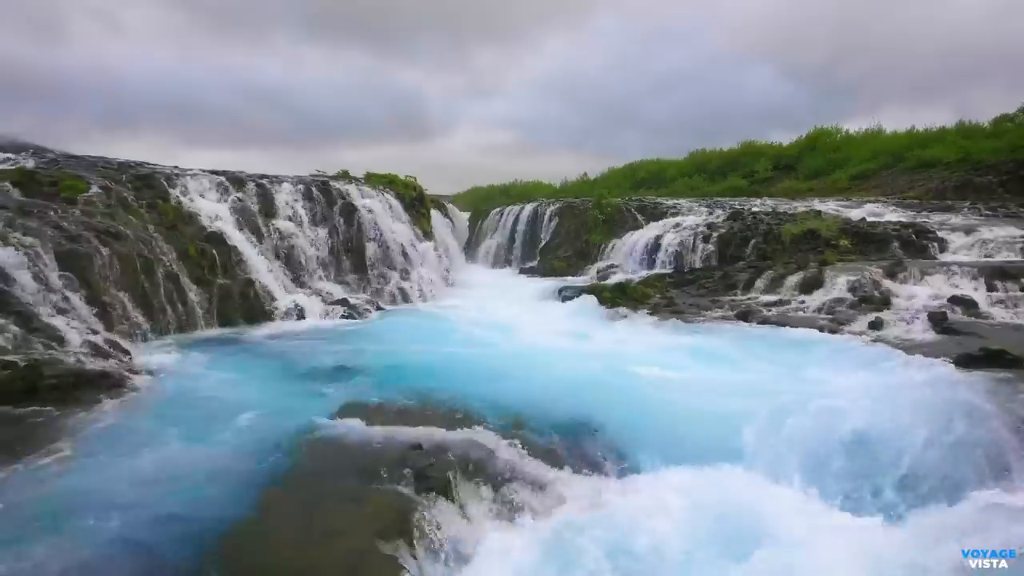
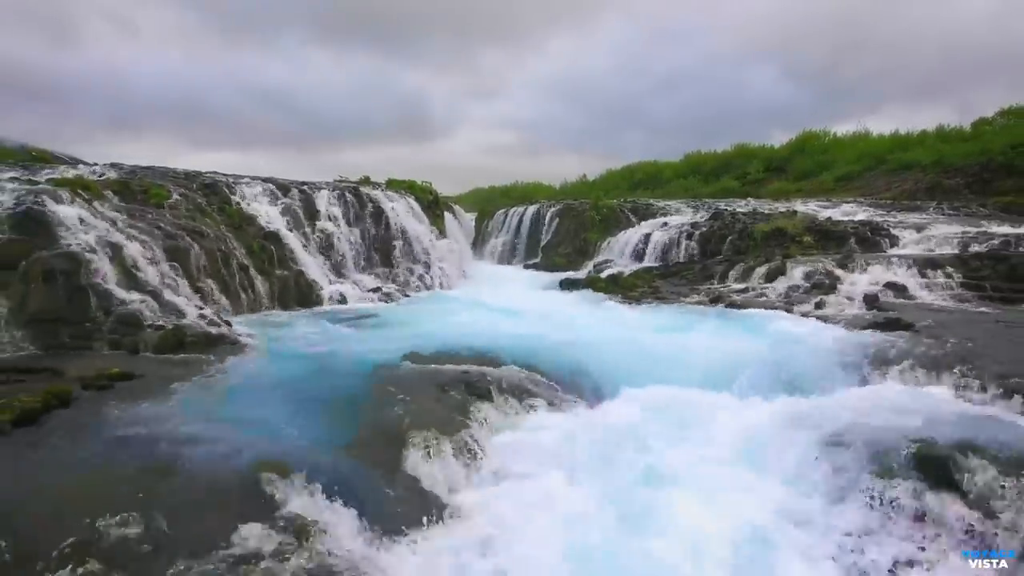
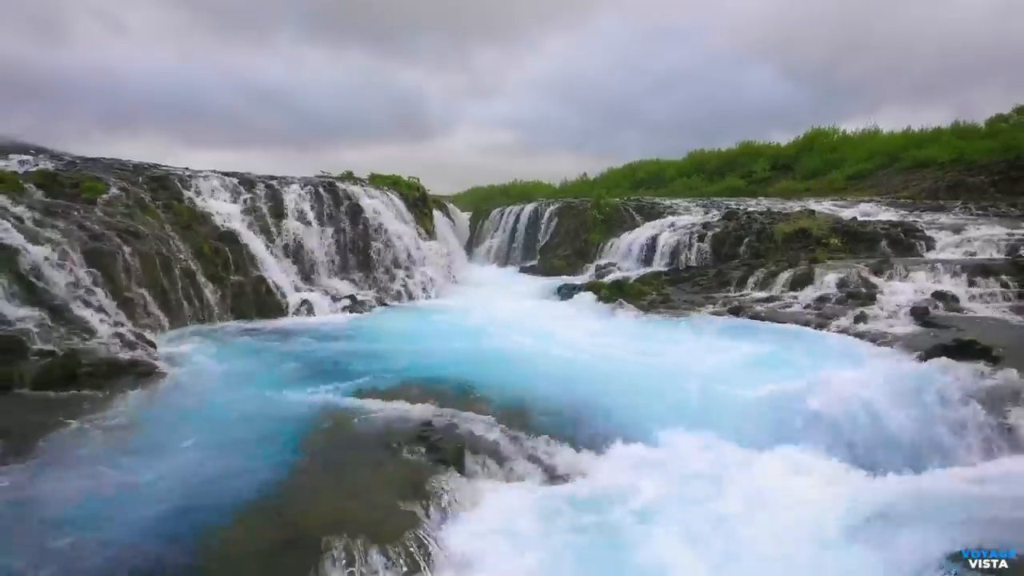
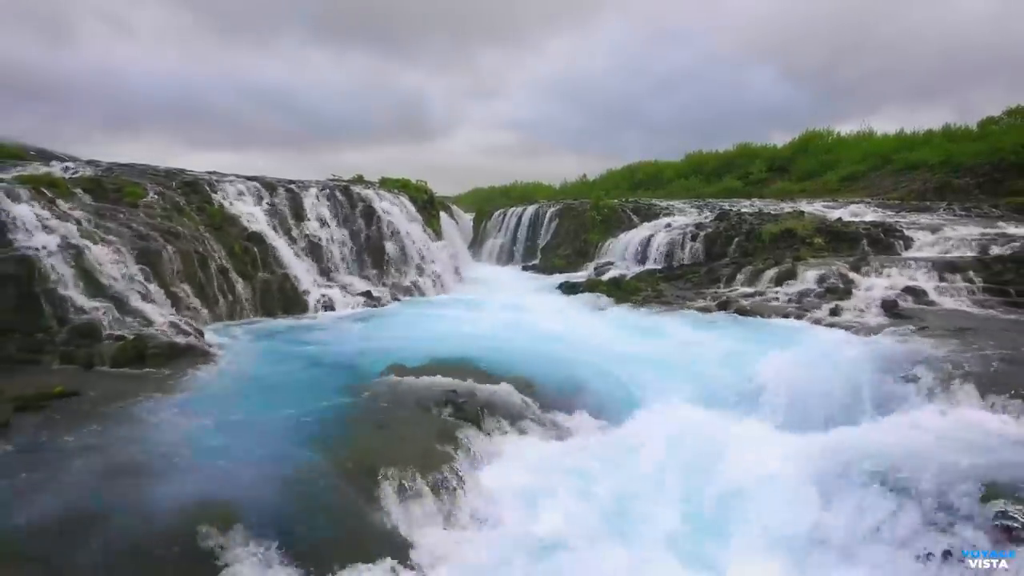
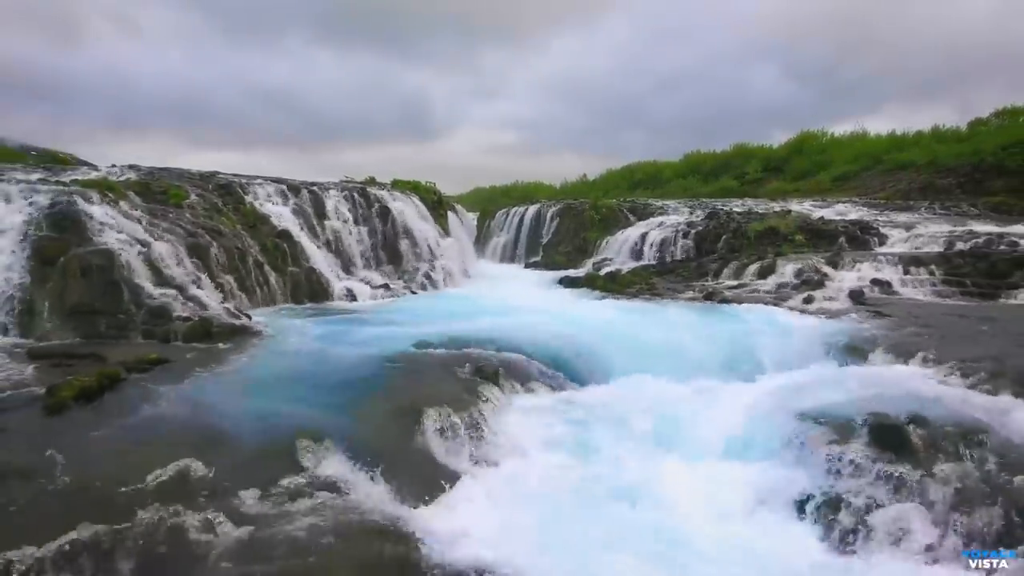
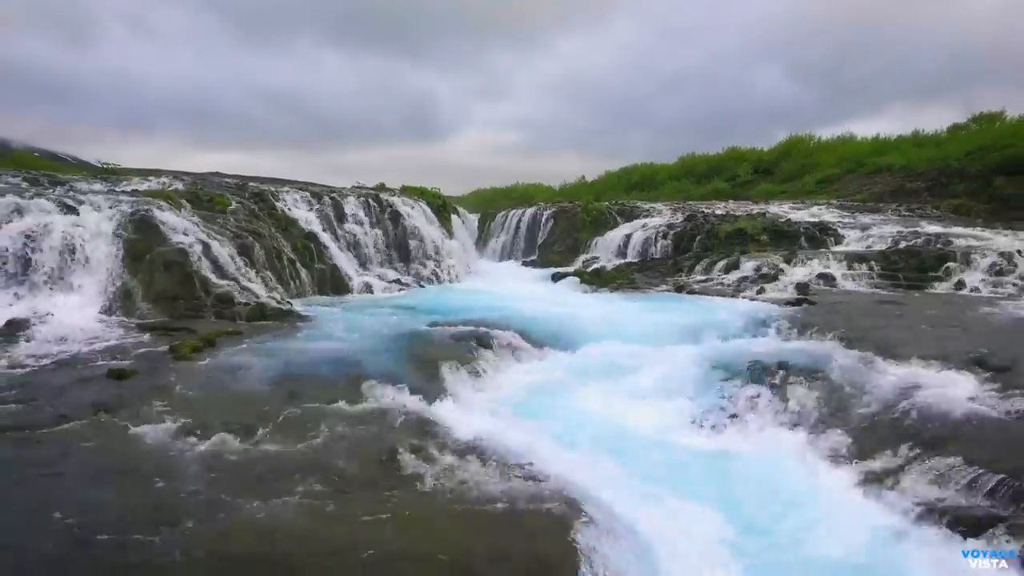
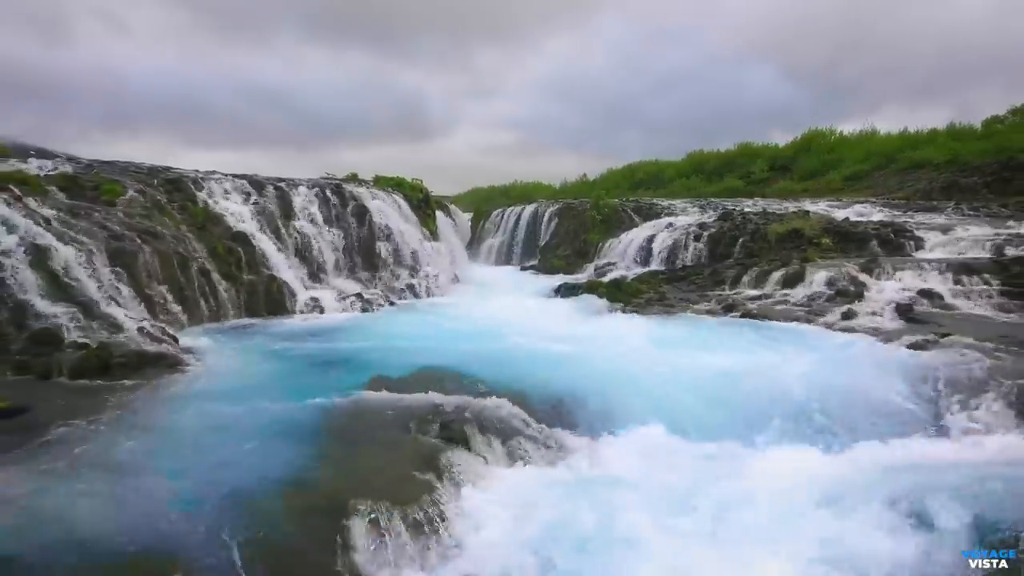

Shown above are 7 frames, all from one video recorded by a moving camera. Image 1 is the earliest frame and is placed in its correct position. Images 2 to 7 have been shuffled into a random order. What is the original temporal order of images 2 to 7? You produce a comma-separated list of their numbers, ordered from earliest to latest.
3, 7, 4, 2, 5, 6
